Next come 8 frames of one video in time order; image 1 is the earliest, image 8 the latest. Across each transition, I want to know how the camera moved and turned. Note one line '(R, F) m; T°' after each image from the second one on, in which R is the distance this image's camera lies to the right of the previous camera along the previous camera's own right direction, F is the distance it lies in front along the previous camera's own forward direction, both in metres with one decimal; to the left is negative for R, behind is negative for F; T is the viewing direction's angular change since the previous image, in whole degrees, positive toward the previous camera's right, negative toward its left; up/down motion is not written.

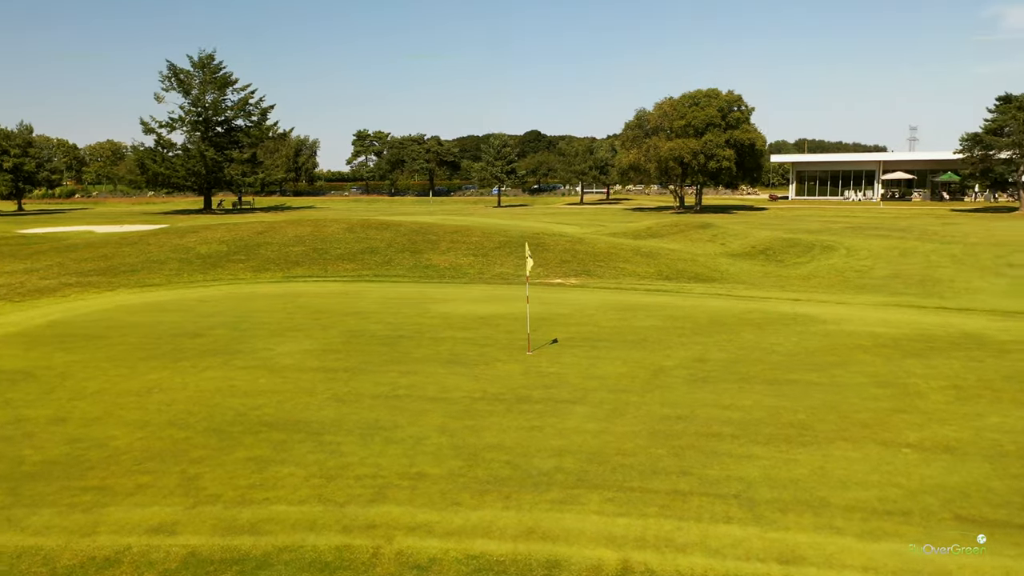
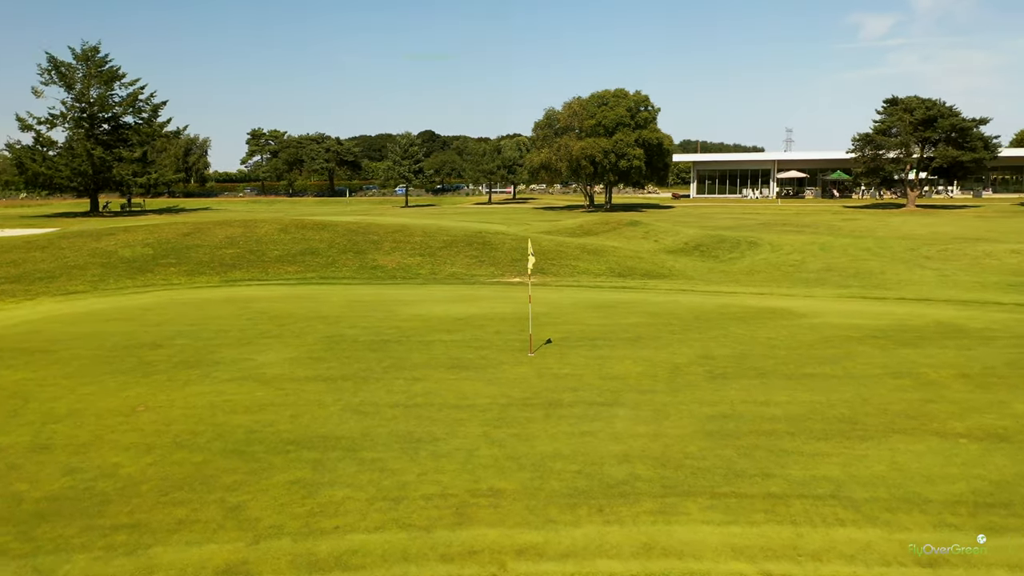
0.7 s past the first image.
(-1.6, +0.7) m; +7°
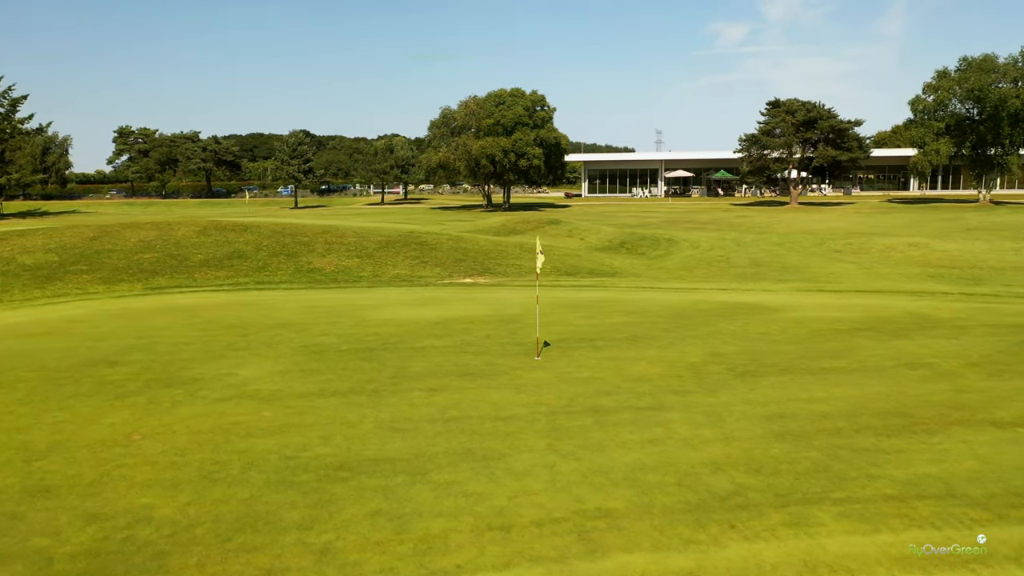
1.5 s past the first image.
(-1.8, +0.8) m; +9°
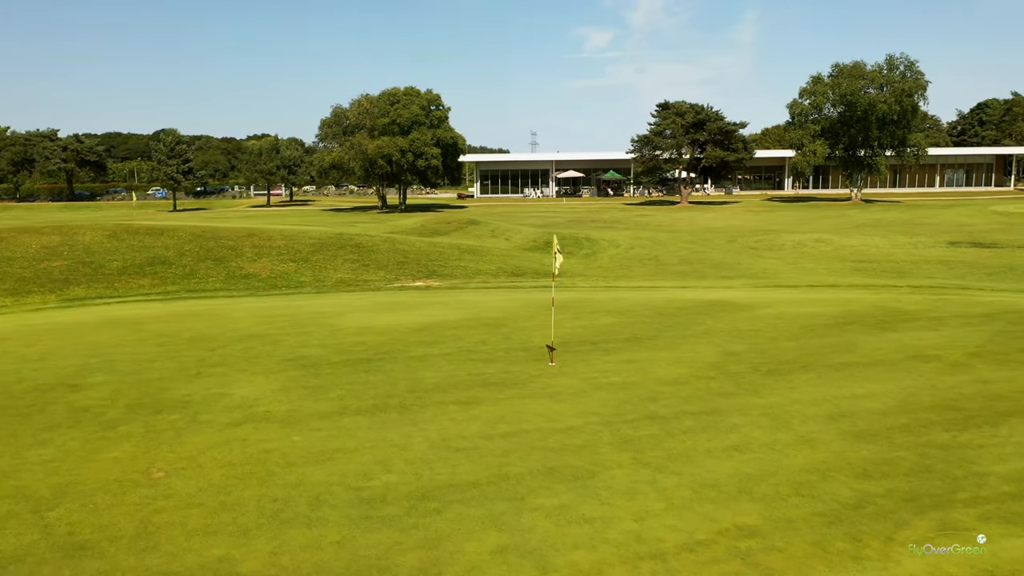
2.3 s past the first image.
(-1.8, +0.9) m; +9°
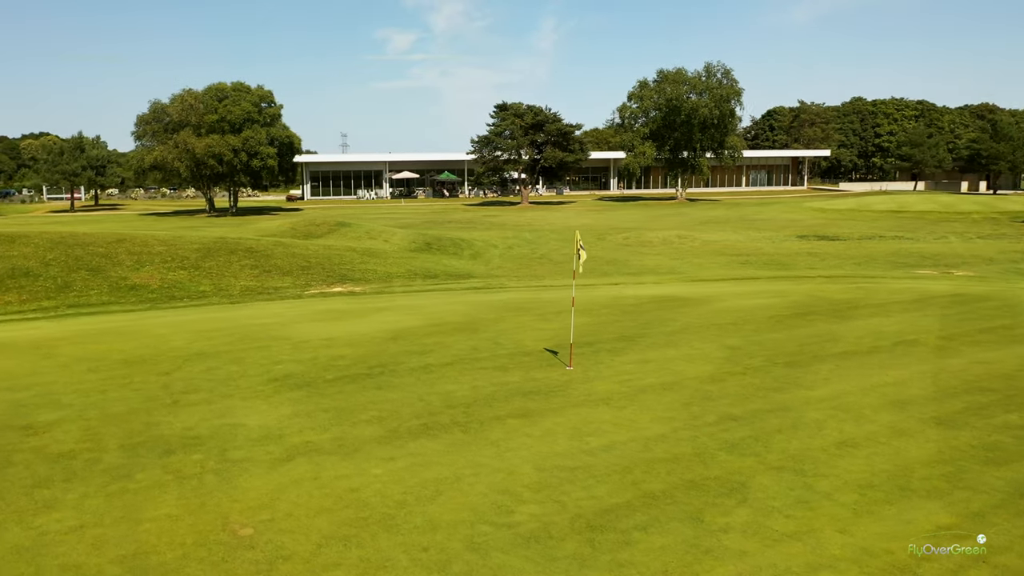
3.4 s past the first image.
(-2.5, +1.1) m; +13°
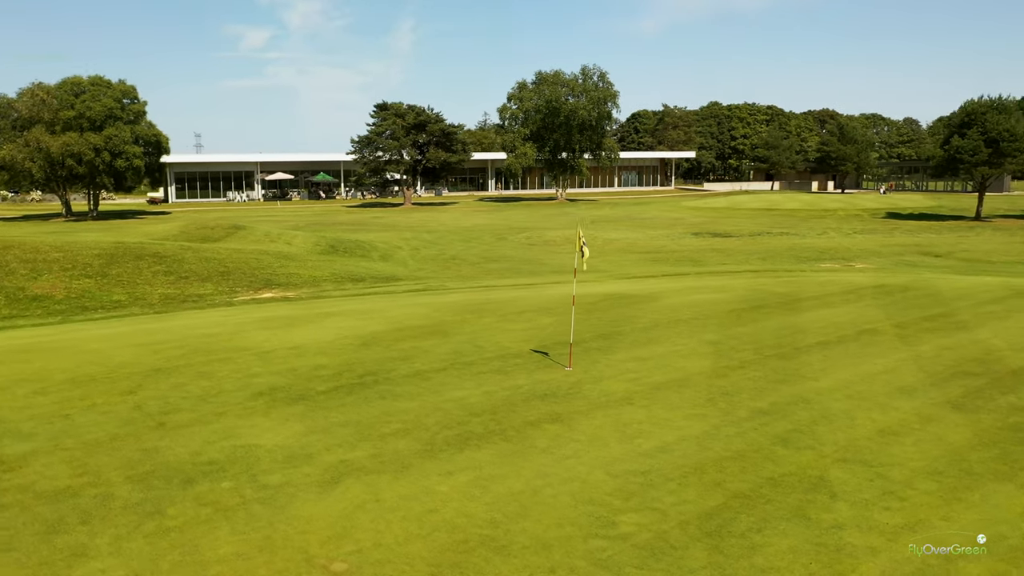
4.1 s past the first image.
(-1.6, +0.6) m; +9°
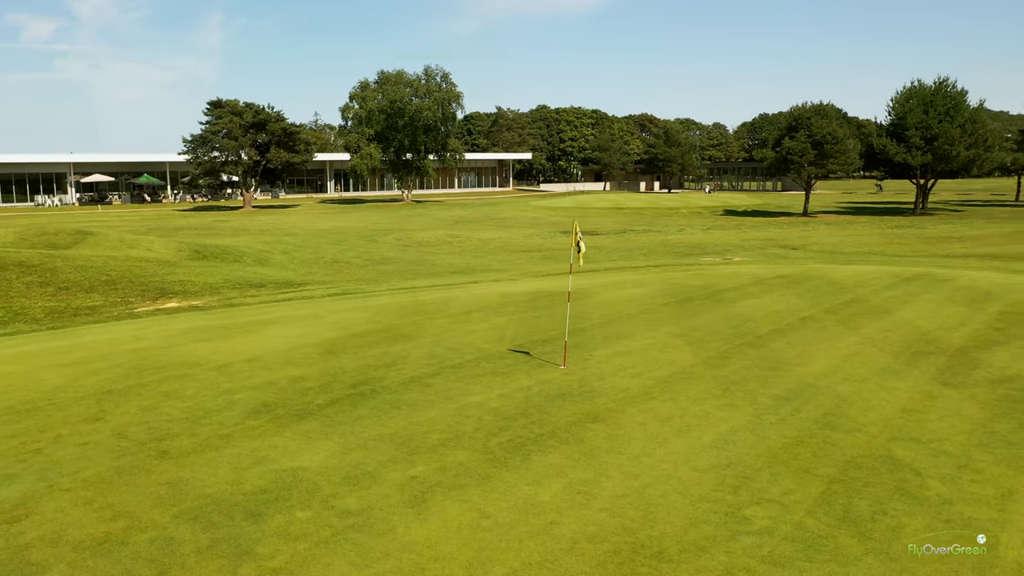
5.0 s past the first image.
(-2.0, +0.6) m; +12°
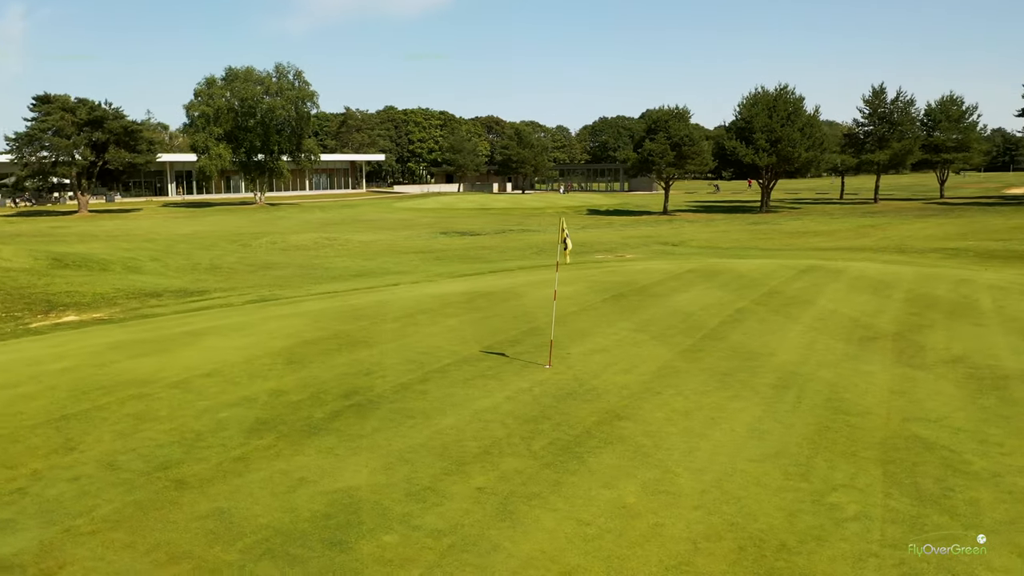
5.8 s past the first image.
(-1.6, +0.4) m; +11°
